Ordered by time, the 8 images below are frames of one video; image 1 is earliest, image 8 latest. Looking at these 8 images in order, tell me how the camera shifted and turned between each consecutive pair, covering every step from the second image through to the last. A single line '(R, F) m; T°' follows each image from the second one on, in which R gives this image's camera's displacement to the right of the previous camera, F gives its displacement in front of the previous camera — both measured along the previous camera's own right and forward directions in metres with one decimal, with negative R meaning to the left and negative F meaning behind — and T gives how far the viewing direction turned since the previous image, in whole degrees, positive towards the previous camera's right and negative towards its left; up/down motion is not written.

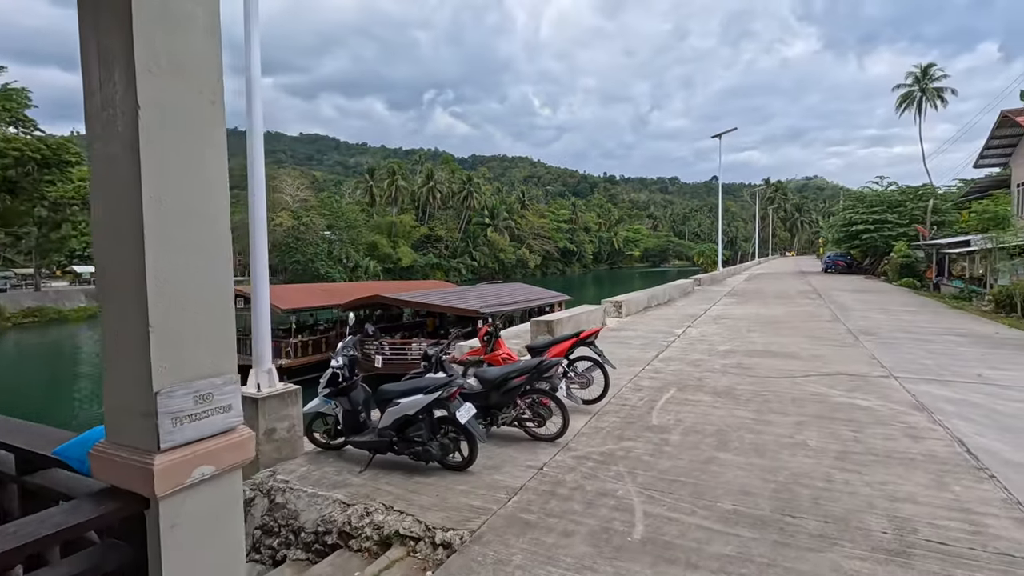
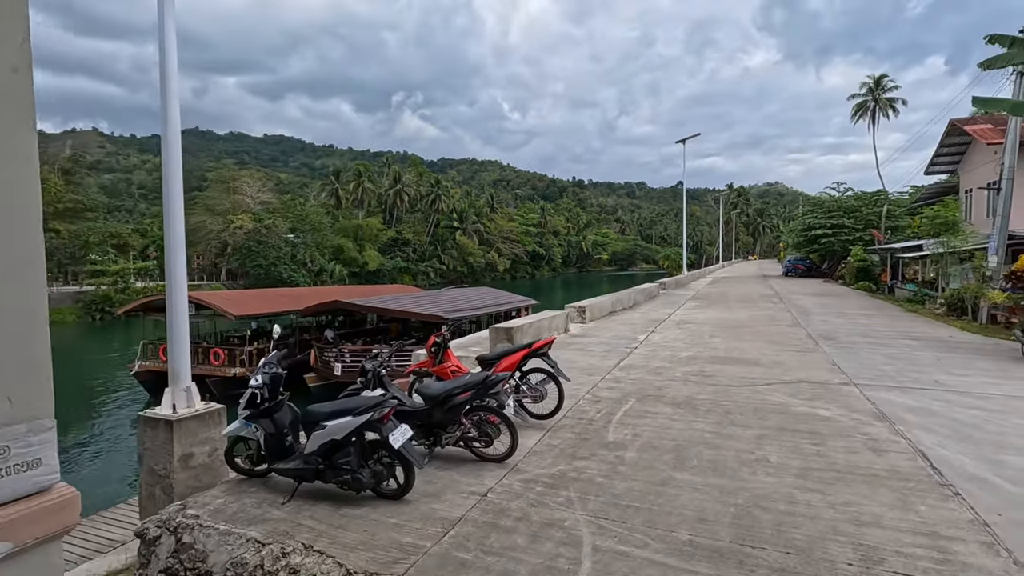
(+0.2, +0.3) m; +3°
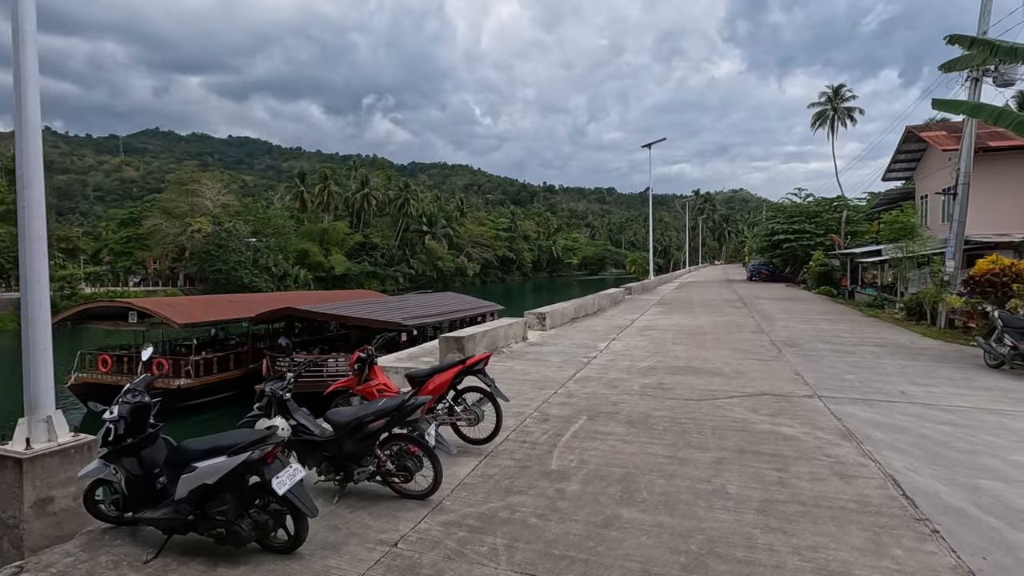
(+0.3, +0.5) m; +3°
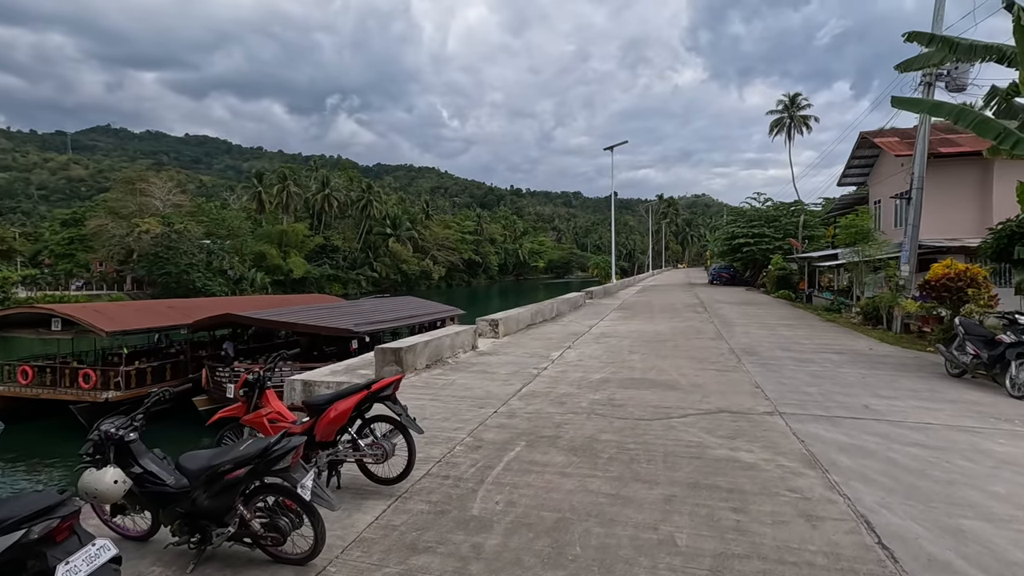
(+0.3, +0.6) m; +3°
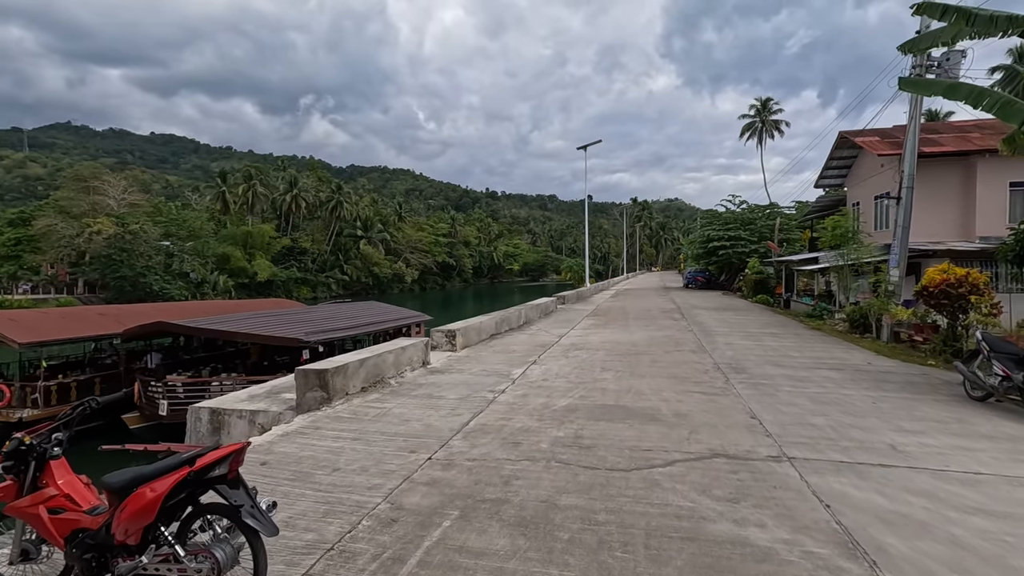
(+0.3, +1.2) m; +3°
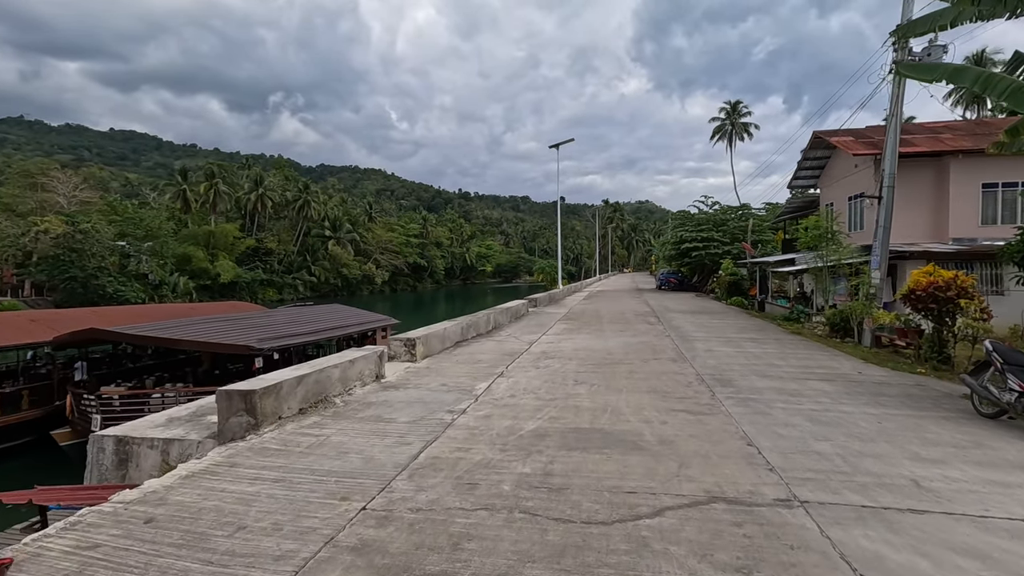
(+0.1, +0.8) m; +3°
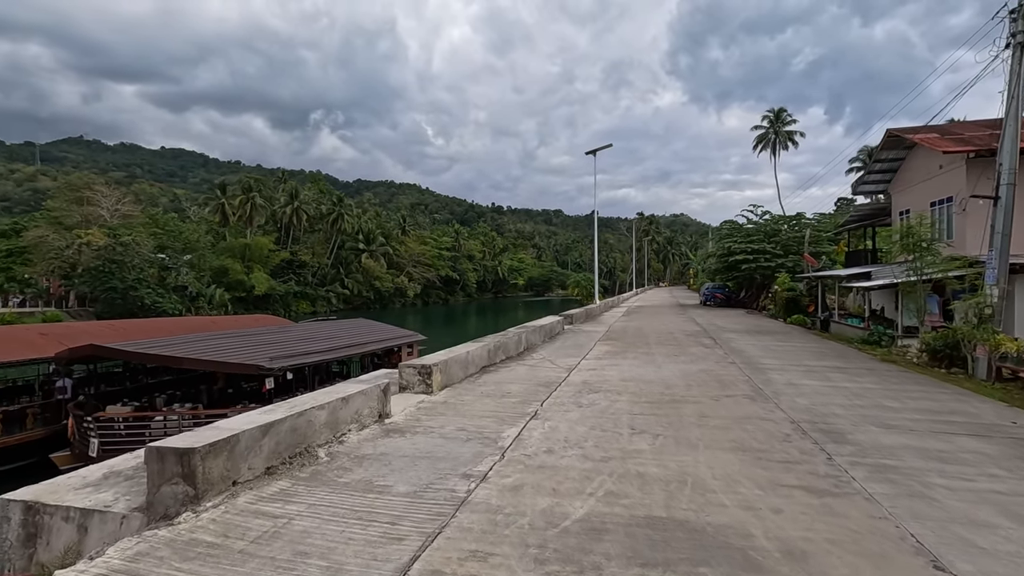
(-0.1, +1.6) m; -3°
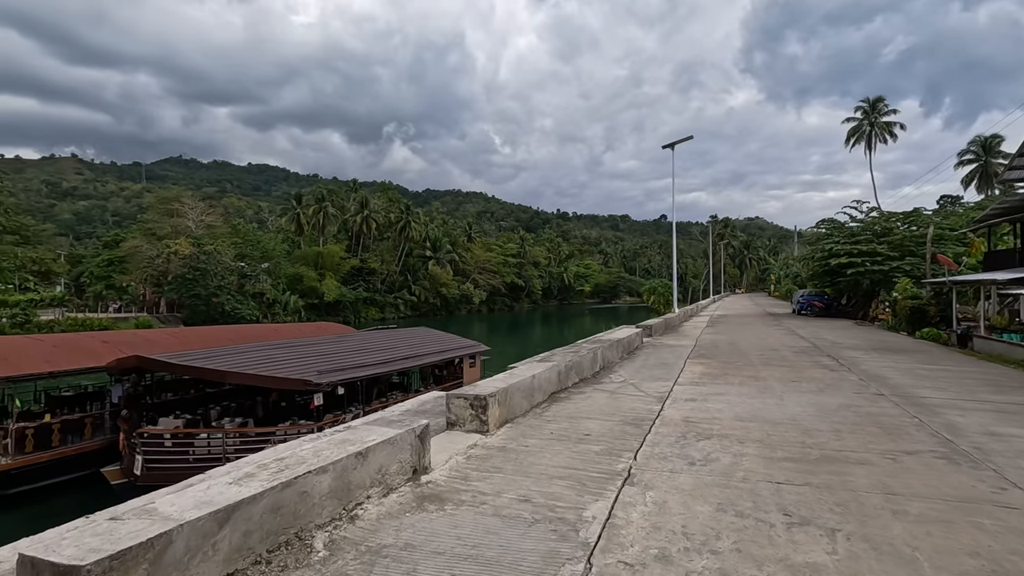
(-0.2, +1.7) m; -7°
